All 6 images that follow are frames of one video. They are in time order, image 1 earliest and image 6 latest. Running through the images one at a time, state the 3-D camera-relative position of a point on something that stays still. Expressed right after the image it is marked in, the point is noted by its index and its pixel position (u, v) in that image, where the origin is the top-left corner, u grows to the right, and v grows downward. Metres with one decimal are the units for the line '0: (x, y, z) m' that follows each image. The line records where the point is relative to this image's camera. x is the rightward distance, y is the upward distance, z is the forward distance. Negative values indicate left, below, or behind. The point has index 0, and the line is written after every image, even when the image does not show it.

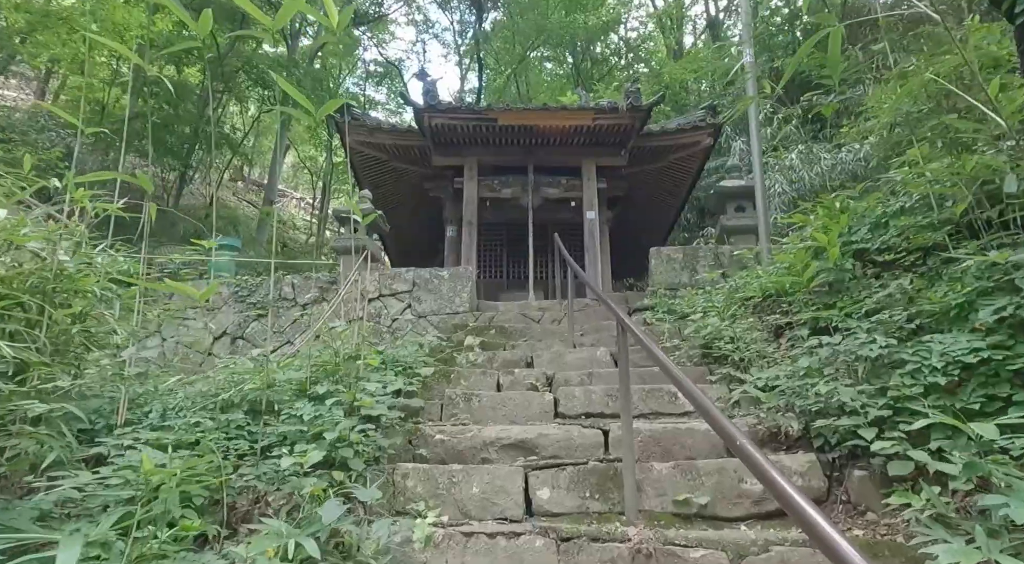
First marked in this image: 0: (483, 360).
0: (-0.2, -0.4, +3.2) m
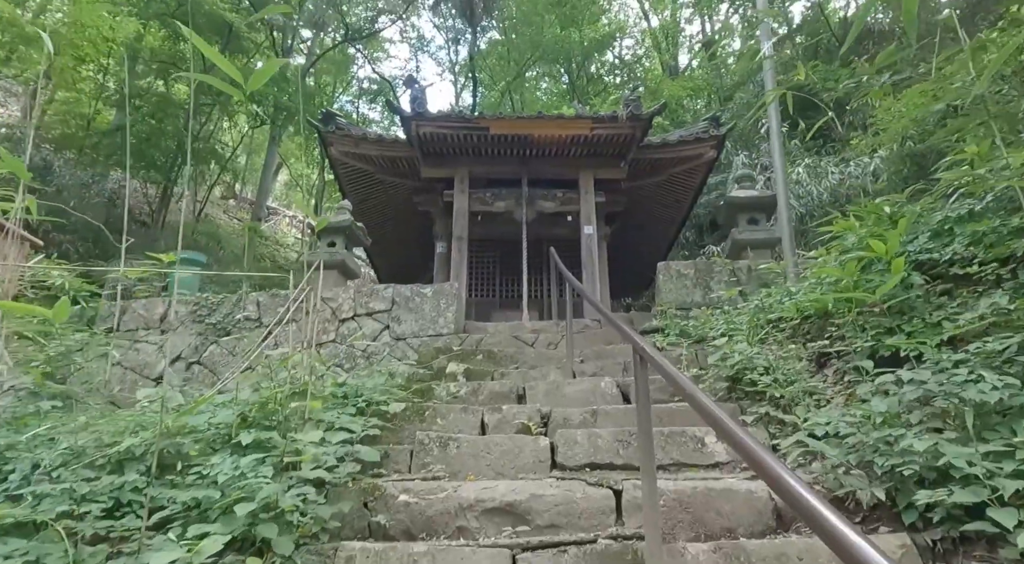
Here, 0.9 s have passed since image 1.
0: (-0.2, -0.5, +2.7) m
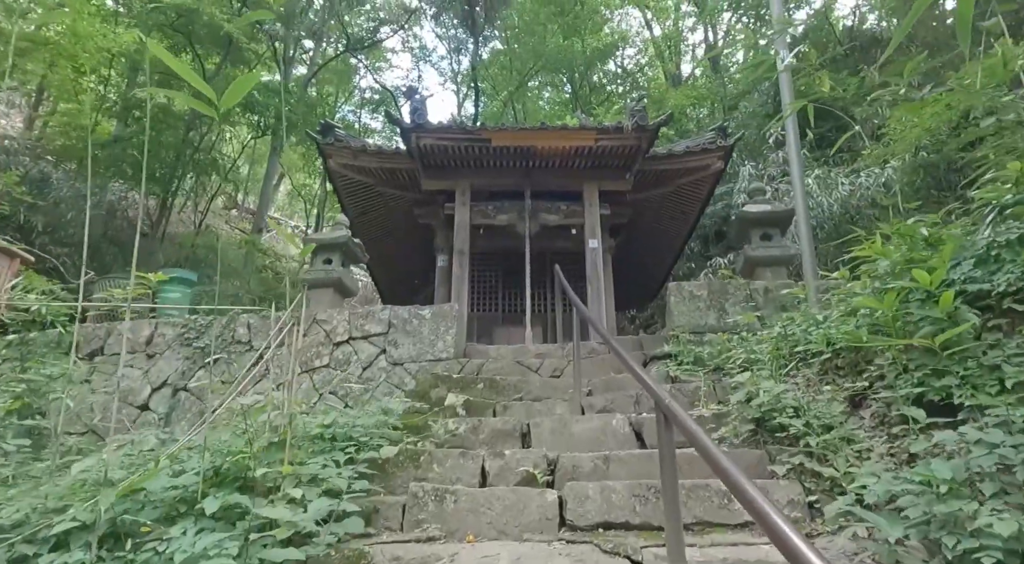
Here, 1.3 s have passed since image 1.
0: (-0.2, -0.6, +2.5) m
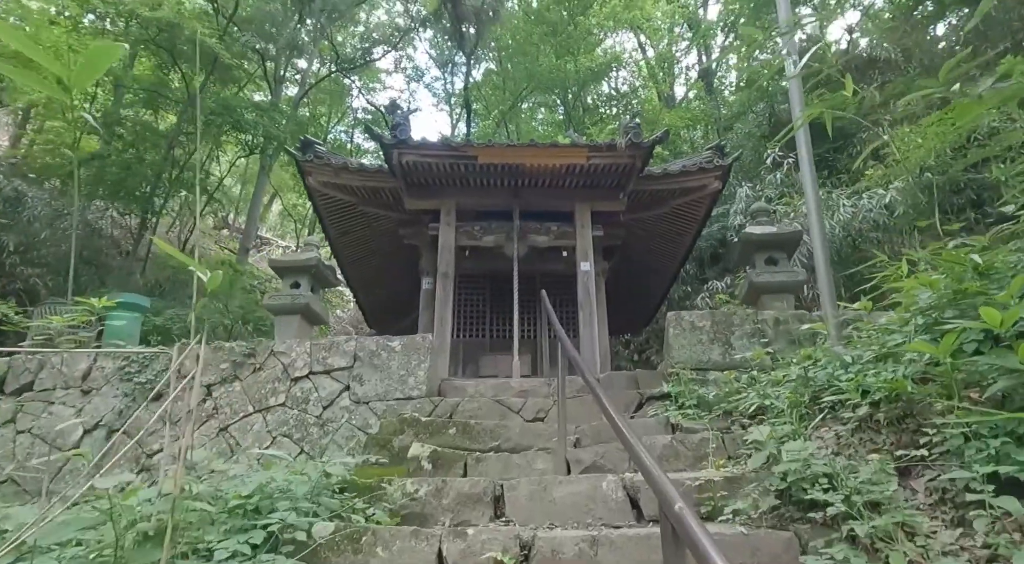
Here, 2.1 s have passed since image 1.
0: (-0.3, -0.7, +2.1) m
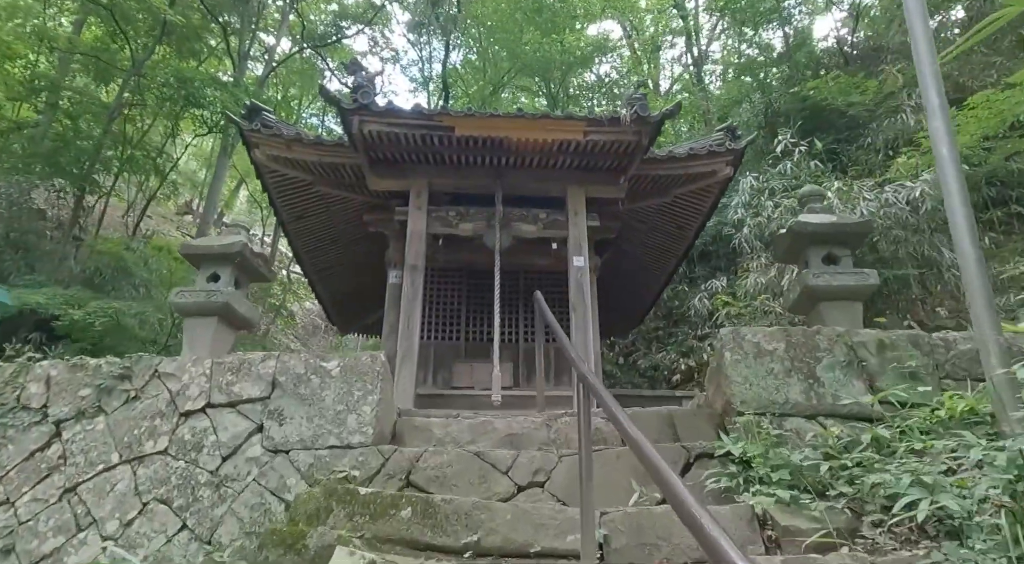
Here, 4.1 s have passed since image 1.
0: (-0.3, -0.7, +1.1) m
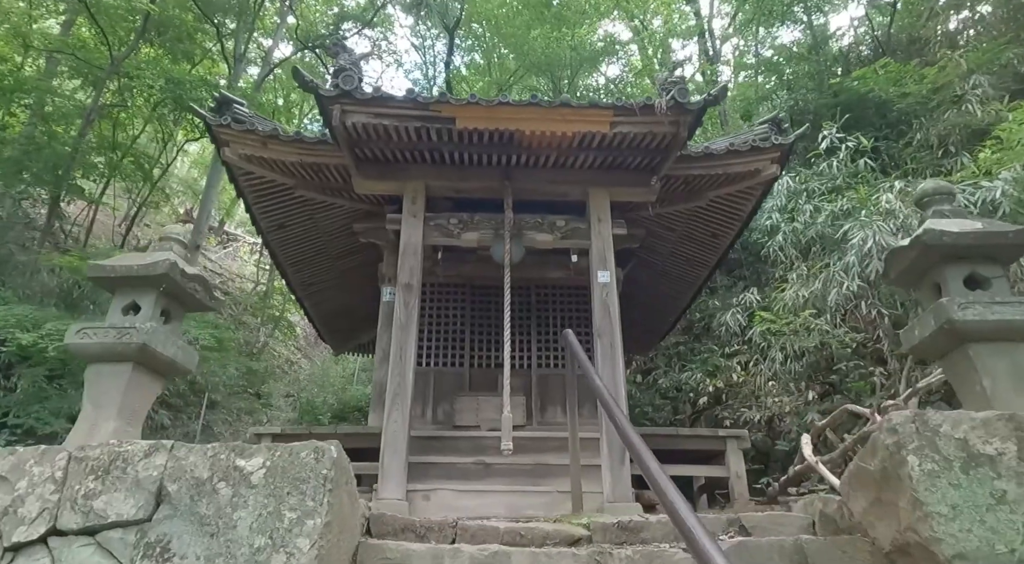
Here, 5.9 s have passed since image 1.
0: (-0.2, -0.8, +0.1) m
